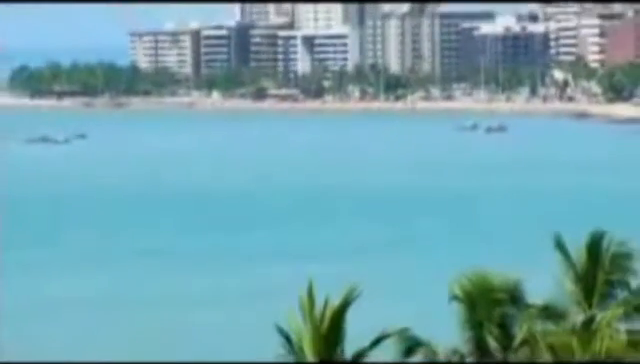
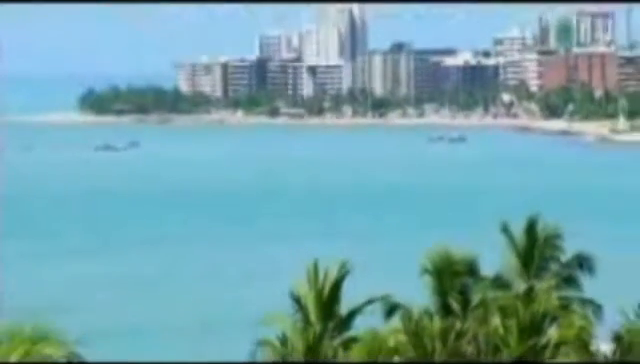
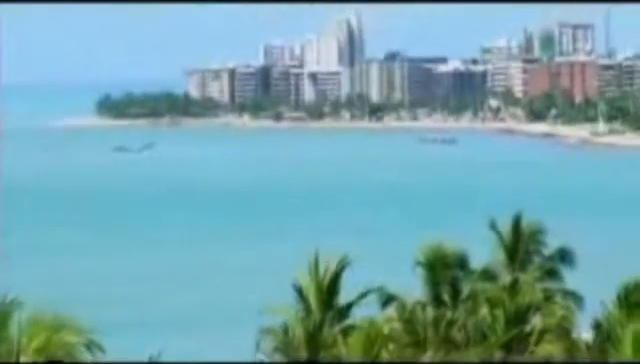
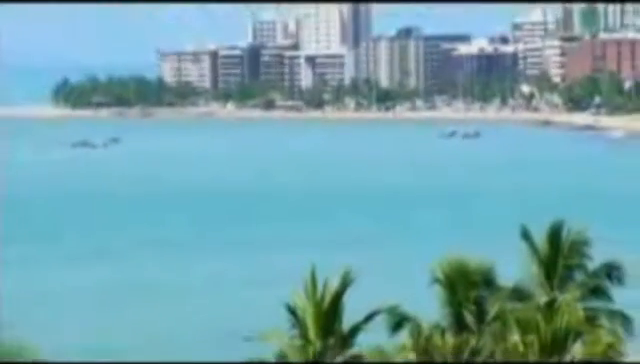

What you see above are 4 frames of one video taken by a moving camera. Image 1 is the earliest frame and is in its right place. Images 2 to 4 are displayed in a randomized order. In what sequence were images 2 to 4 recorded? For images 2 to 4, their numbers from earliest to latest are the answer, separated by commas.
4, 2, 3
